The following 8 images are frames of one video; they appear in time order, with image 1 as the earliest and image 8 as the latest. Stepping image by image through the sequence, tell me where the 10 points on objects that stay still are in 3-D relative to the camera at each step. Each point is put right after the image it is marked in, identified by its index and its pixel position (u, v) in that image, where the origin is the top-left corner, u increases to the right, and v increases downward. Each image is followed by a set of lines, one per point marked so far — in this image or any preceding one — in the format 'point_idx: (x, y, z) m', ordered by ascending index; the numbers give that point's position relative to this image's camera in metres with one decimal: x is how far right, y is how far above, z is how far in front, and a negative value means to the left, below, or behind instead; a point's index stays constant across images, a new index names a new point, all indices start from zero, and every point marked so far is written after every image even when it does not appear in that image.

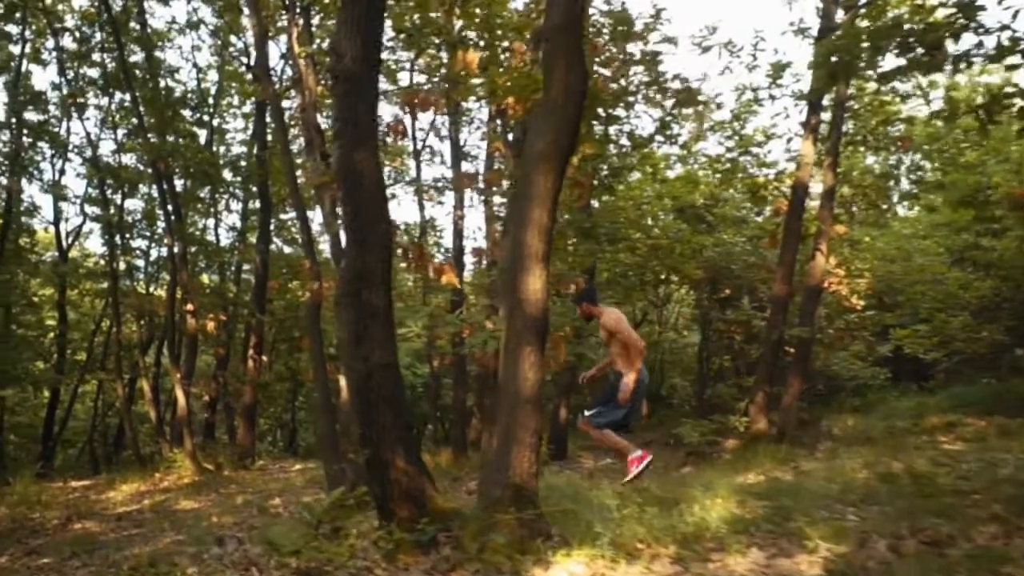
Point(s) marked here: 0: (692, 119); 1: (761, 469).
0: (+2.6, +2.5, +13.8) m
1: (+2.6, -1.9, +10.1) m
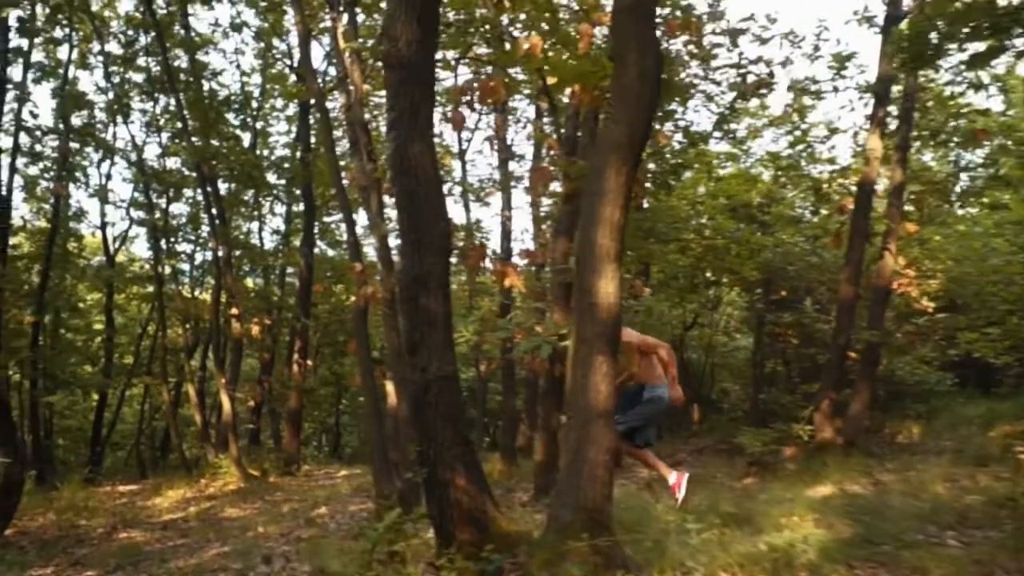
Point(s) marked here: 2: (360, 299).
0: (+3.3, +2.4, +13.3) m
1: (+3.2, -2.0, +9.5) m
2: (-1.7, -0.1, +11.0) m
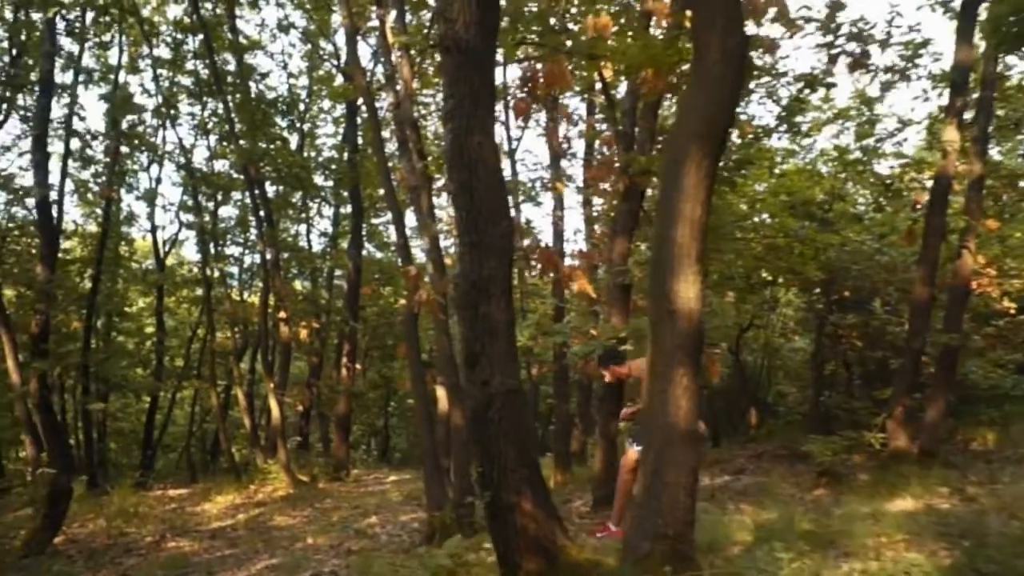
0: (+4.0, +2.4, +12.6) m
1: (+3.8, -2.0, +8.9) m
2: (-1.1, -0.1, +10.7) m
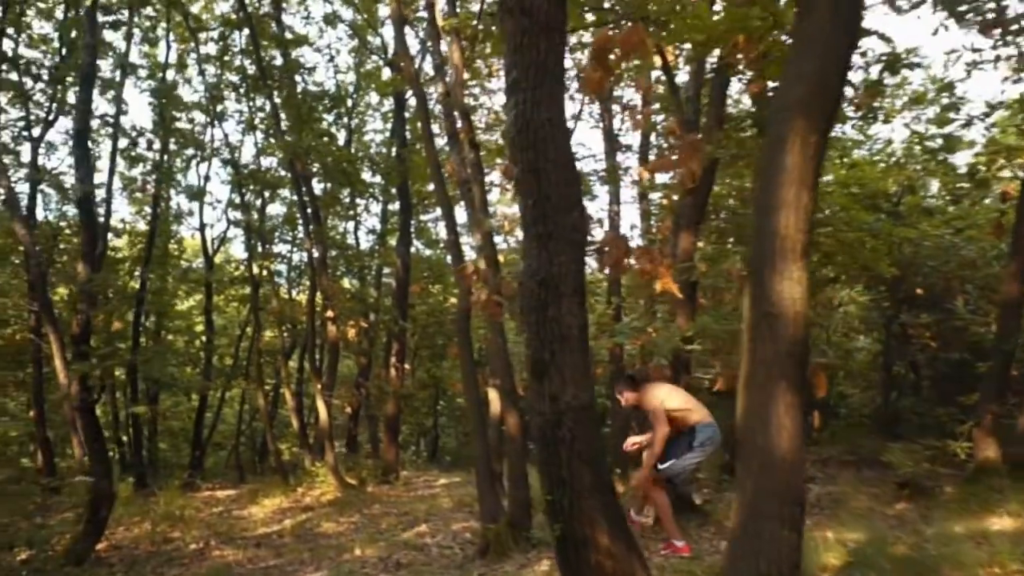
0: (+4.7, +2.5, +11.8) m
1: (+4.3, -1.9, +8.2) m
2: (-0.5, -0.1, +10.1) m
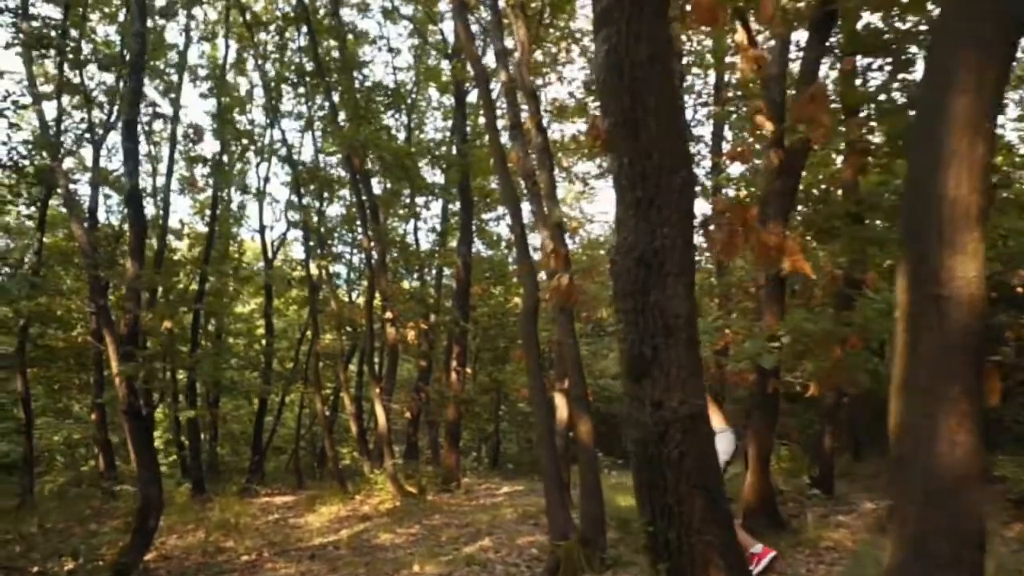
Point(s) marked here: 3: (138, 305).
0: (+5.5, +2.5, +10.8) m
1: (+4.8, -1.9, +7.1) m
2: (+0.2, -0.1, +9.4) m
3: (-4.1, -0.2, +10.3) m
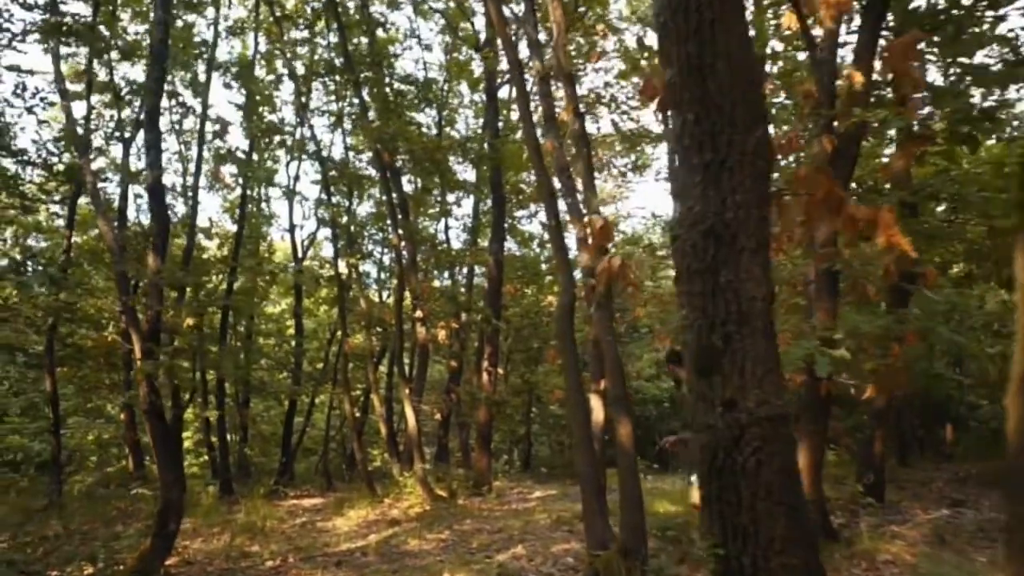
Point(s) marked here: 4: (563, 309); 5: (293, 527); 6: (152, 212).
0: (+5.9, +2.5, +10.2) m
1: (+5.1, -1.8, +6.5) m
2: (+0.5, 0.0, +8.9) m
3: (-3.7, -0.1, +10.0) m
4: (+0.5, -0.2, +8.9) m
5: (-3.1, -3.4, +13.5) m
6: (-3.8, +0.8, +10.0) m
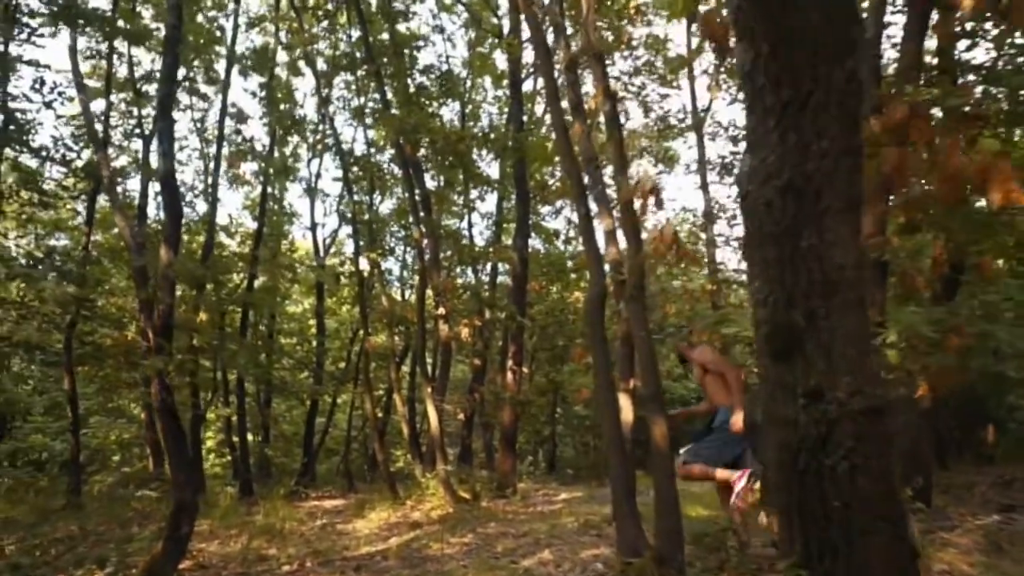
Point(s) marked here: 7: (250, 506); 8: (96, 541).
0: (+6.2, +2.6, +9.6) m
1: (+5.3, -1.8, +5.9) m
2: (+0.7, 0.0, +8.5) m
3: (-3.4, -0.1, +9.7) m
4: (+0.7, -0.1, +8.5) m
5: (-2.8, -3.3, +13.1) m
6: (-3.5, +0.9, +9.7) m
7: (-4.4, -3.6, +15.8) m
8: (-4.9, -3.0, +11.3) m
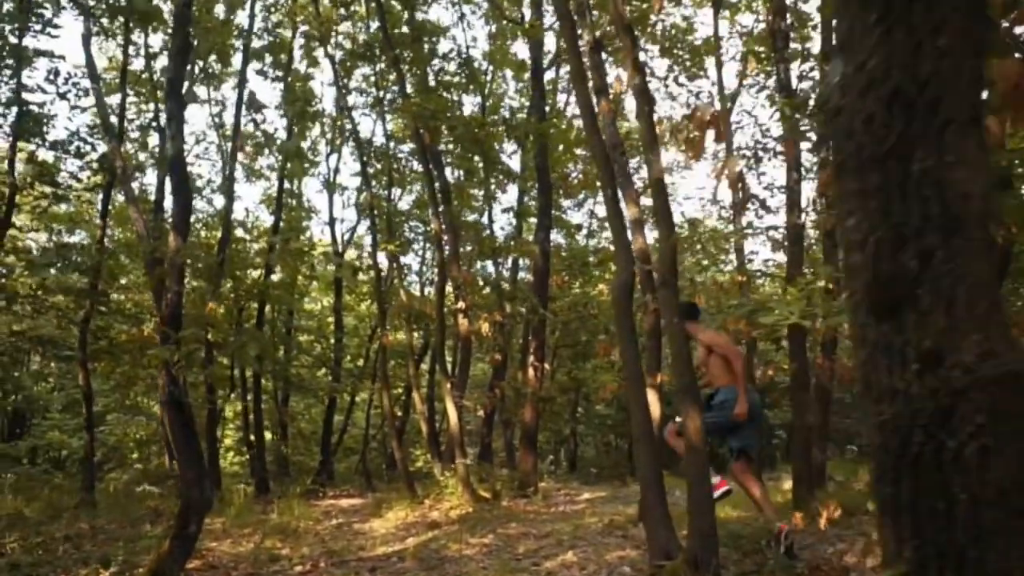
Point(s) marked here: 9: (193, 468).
0: (+6.4, +2.7, +9.0) m
1: (+5.4, -1.7, +5.4) m
2: (+0.9, +0.1, +8.0) m
3: (-3.2, 0.0, +9.3) m
4: (+0.9, 0.0, +8.0) m
5: (-2.5, -3.2, +12.7) m
6: (-3.3, +1.0, +9.3) m
7: (-4.0, -3.5, +15.5) m
8: (-4.7, -2.9, +10.9) m
9: (-3.0, -1.7, +8.8) m
